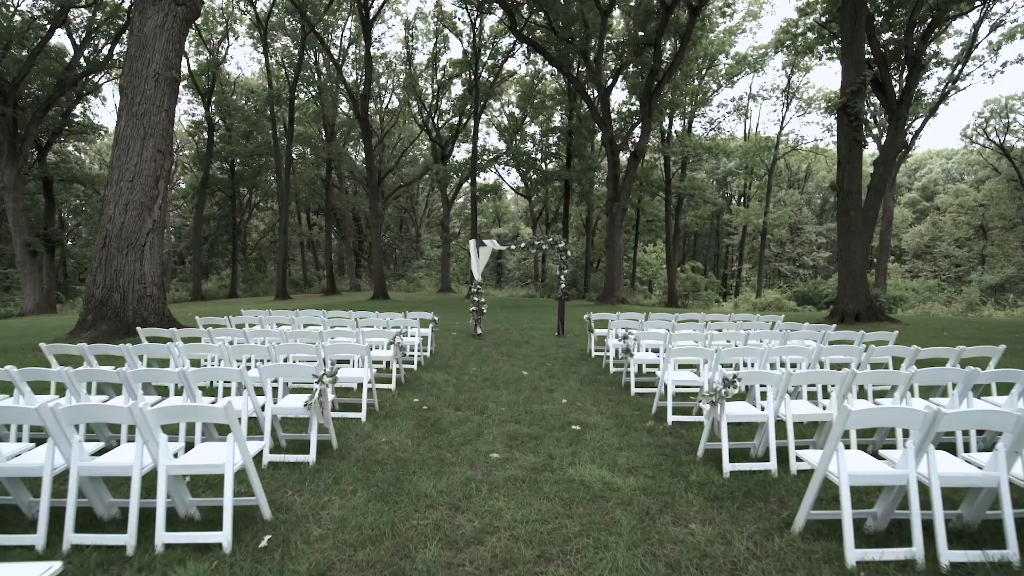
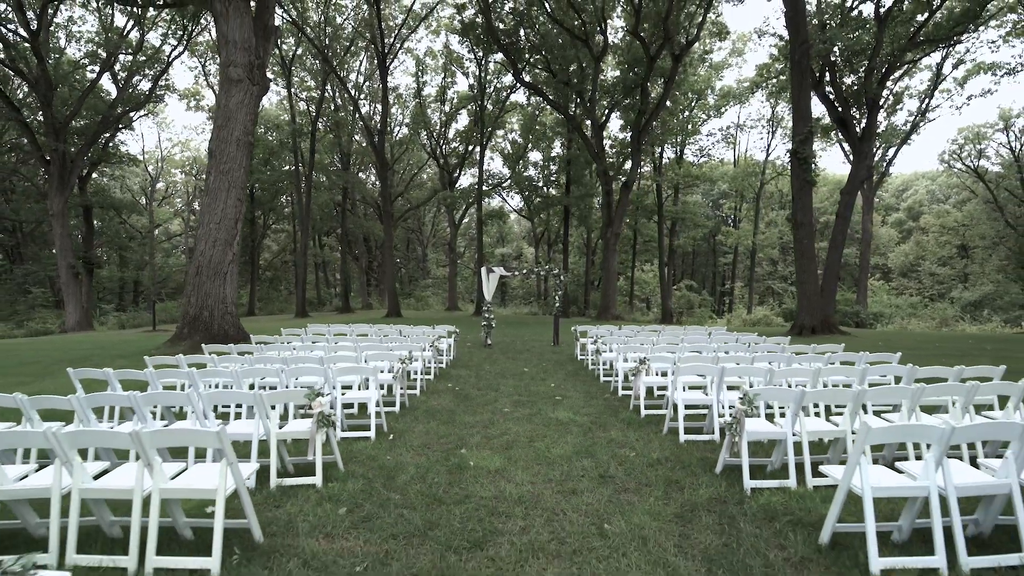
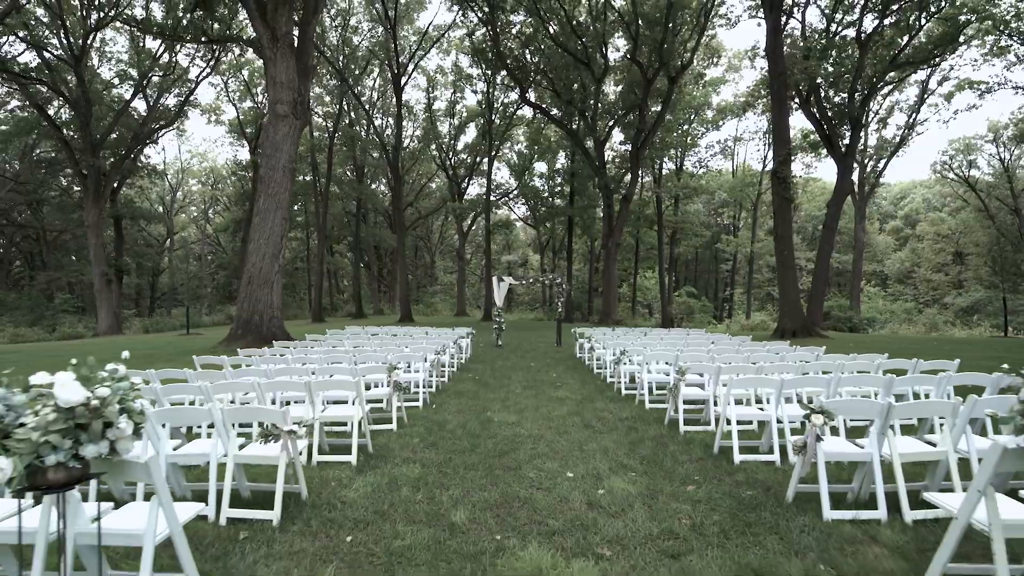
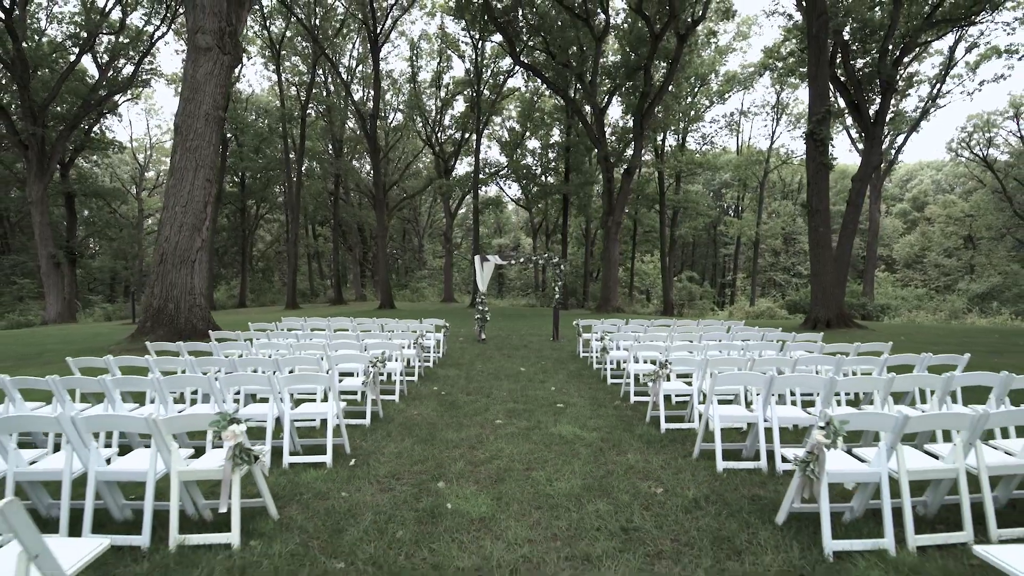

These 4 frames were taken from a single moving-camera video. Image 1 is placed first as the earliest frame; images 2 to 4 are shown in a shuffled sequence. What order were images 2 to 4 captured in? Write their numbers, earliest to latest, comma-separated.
4, 2, 3
